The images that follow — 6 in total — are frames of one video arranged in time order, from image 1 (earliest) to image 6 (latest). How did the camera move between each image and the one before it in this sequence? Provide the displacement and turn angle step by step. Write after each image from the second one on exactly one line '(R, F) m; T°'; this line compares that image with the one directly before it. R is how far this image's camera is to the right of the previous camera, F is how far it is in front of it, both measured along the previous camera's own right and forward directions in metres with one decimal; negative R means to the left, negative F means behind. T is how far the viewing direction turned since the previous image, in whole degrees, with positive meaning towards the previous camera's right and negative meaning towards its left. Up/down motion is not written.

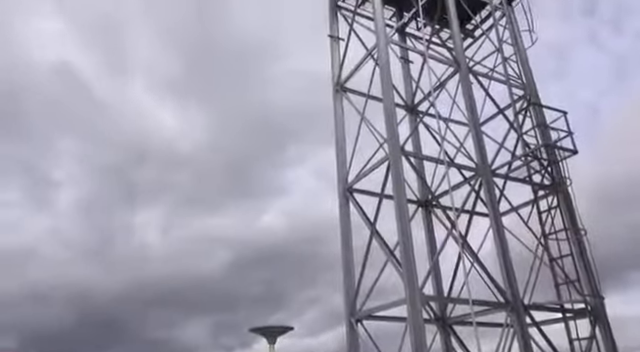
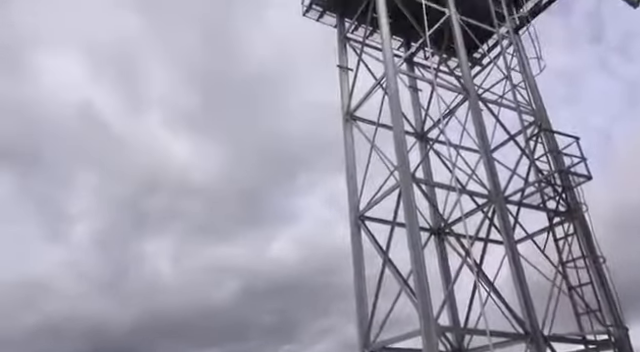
(0.0, +0.2) m; -1°
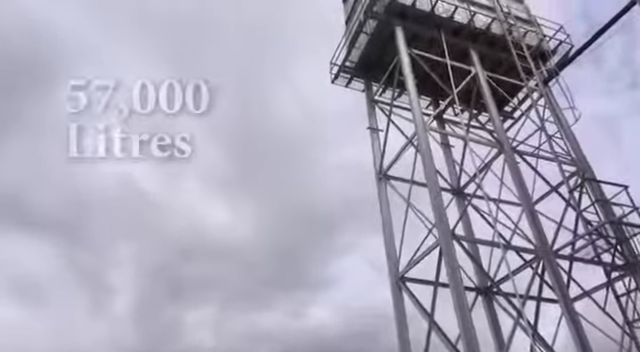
(-0.1, +0.6) m; -3°
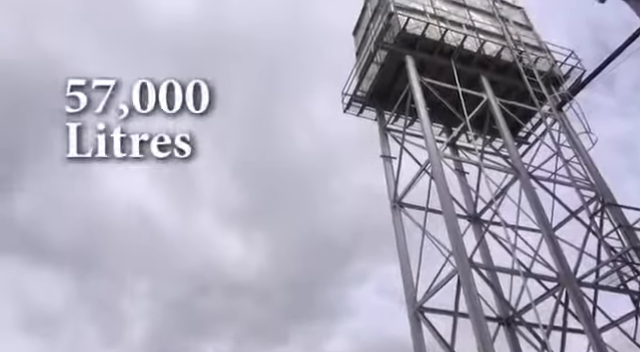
(0.0, +0.3) m; -1°
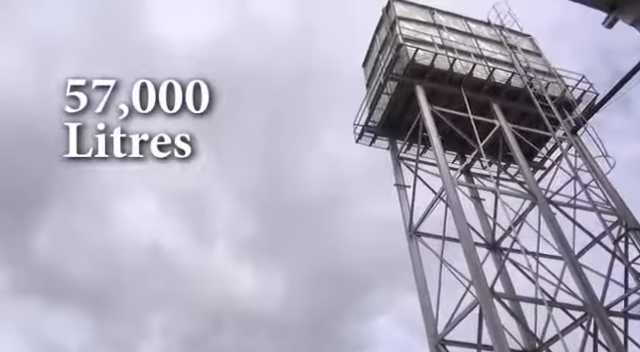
(0.0, +0.4) m; -1°
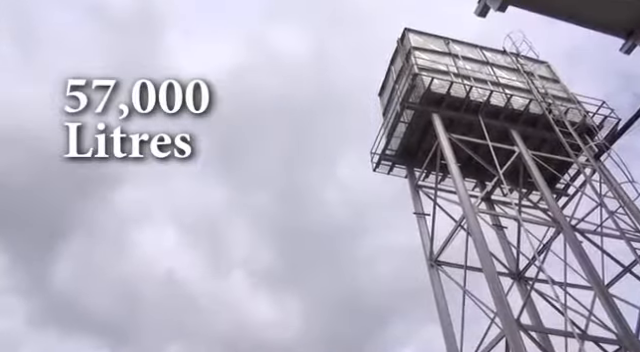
(0.0, +0.5) m; -2°
